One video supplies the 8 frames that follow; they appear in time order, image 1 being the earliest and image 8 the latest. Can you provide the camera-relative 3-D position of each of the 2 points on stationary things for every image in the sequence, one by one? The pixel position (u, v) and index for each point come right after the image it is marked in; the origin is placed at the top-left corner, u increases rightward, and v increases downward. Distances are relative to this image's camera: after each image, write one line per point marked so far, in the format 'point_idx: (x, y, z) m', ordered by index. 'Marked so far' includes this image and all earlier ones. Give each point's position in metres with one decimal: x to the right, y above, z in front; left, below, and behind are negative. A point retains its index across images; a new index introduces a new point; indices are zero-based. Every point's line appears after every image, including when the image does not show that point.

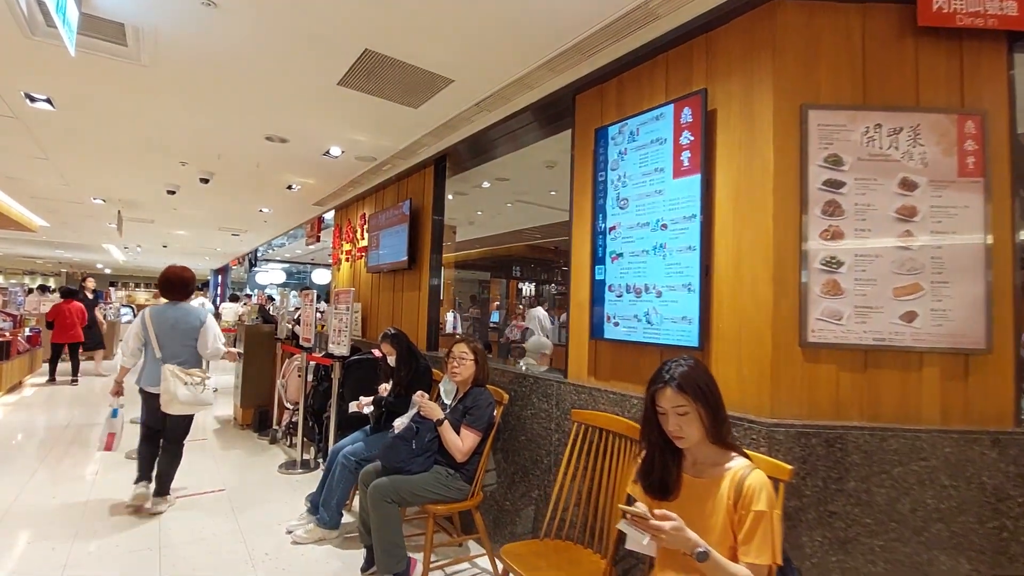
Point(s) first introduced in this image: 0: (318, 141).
0: (-1.5, +1.1, +3.9) m
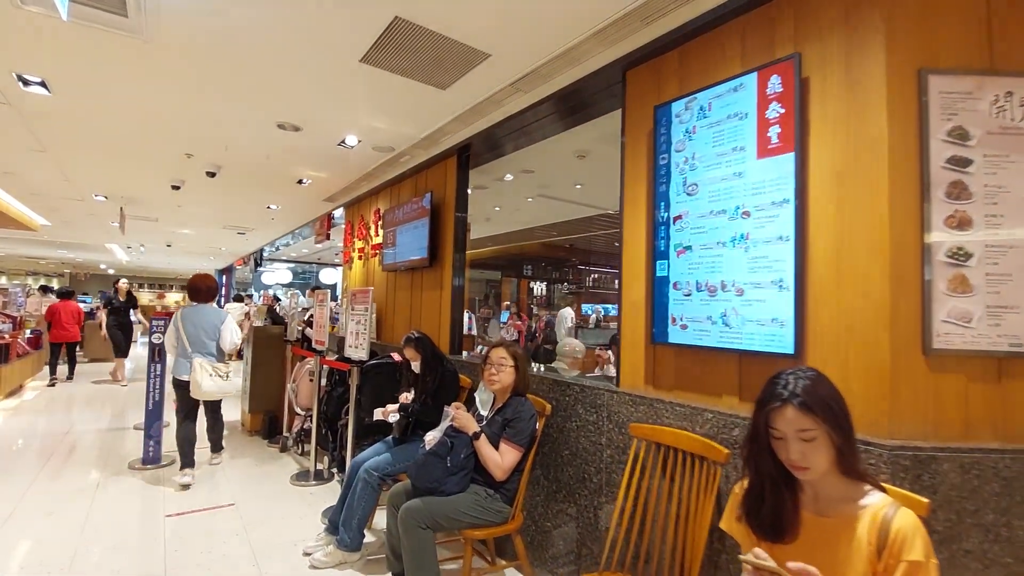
0: (-1.3, +1.1, +3.7) m
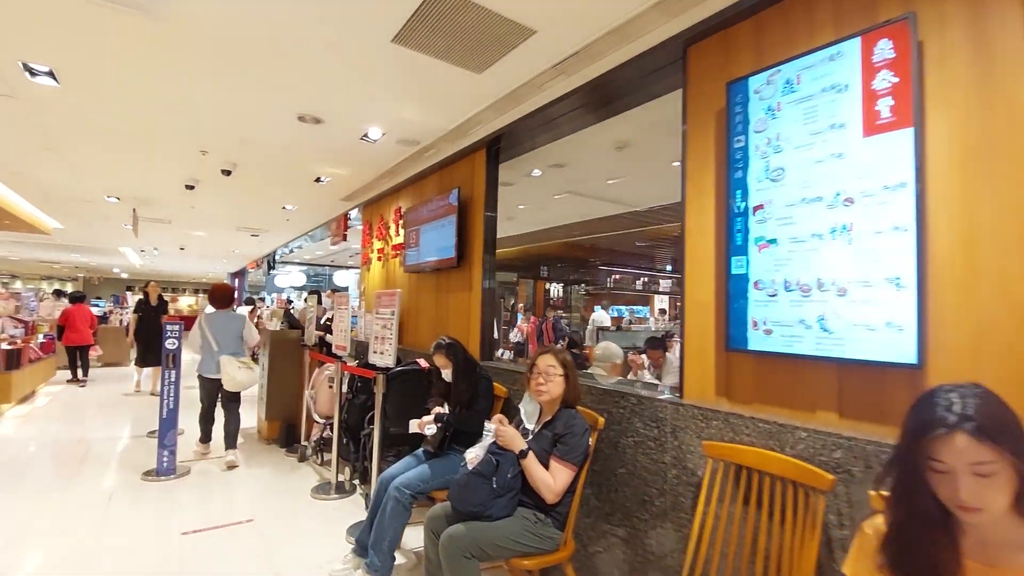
0: (-1.1, +1.1, +3.4) m
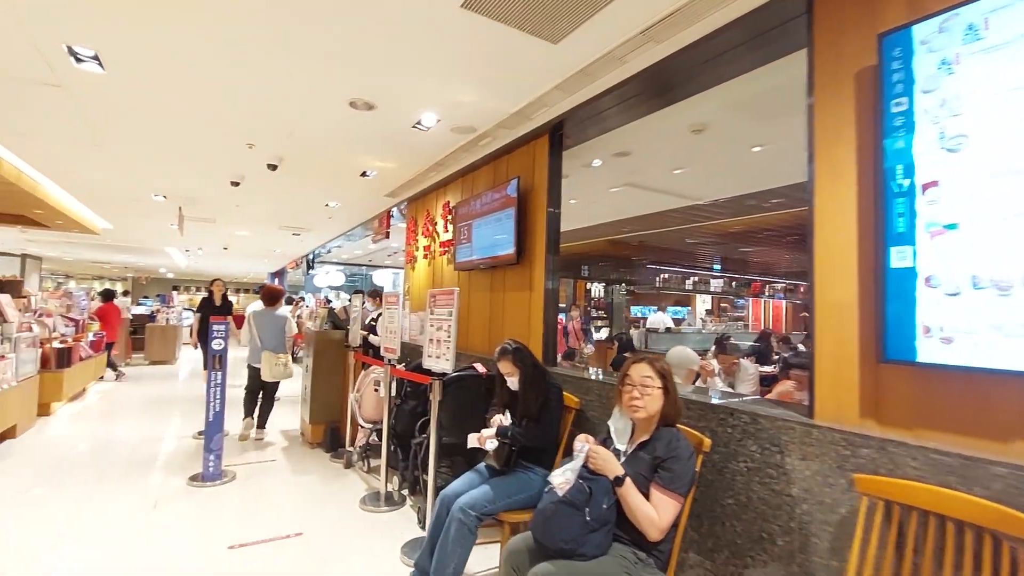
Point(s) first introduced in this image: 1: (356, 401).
0: (-0.6, +1.1, +3.2) m
1: (-1.4, -1.0, +4.6) m
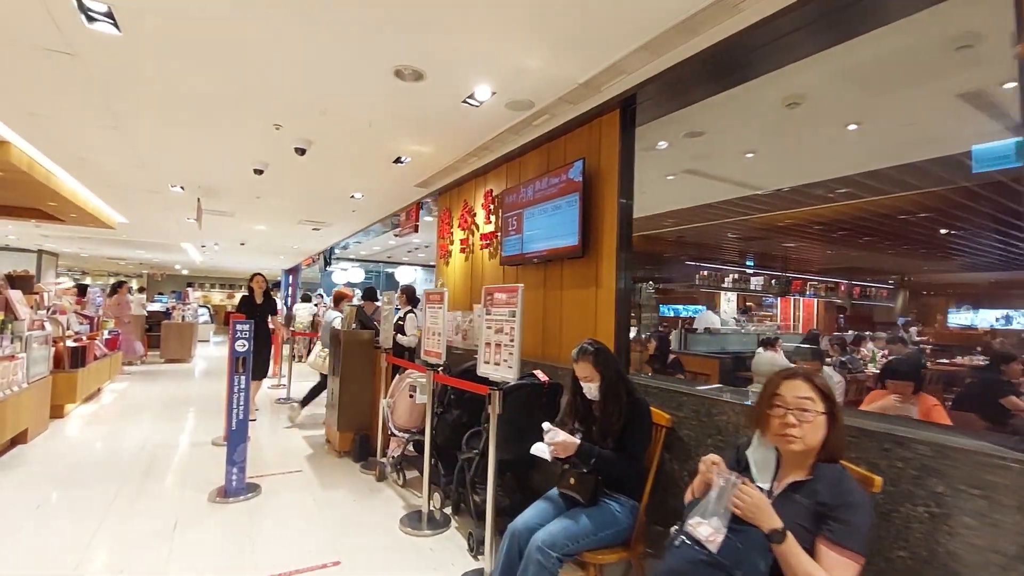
0: (-0.3, +1.2, +2.8) m
1: (-1.0, -1.0, +4.2) m
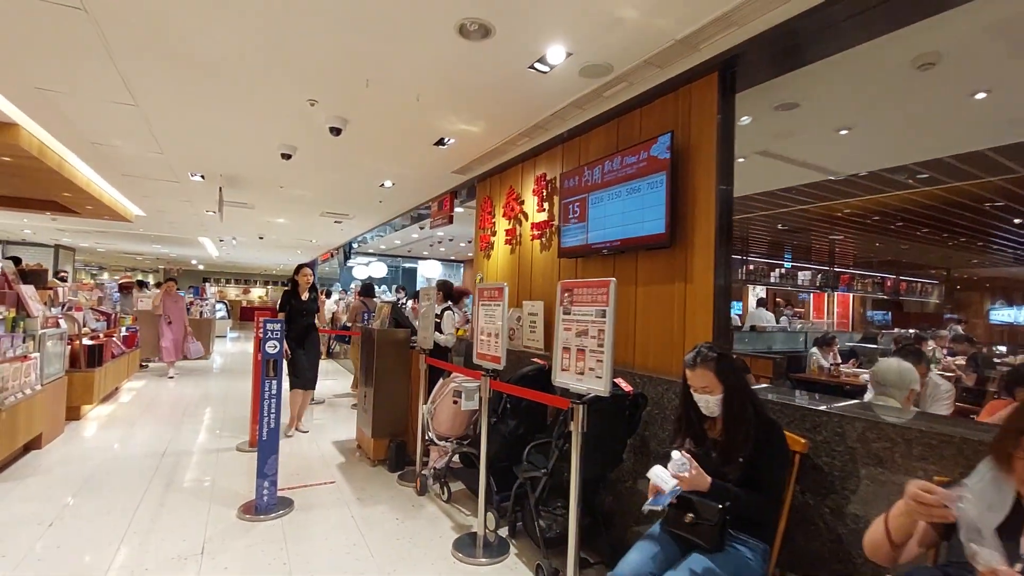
0: (+0.1, +1.2, +2.4) m
1: (-0.6, -1.0, +3.8) m
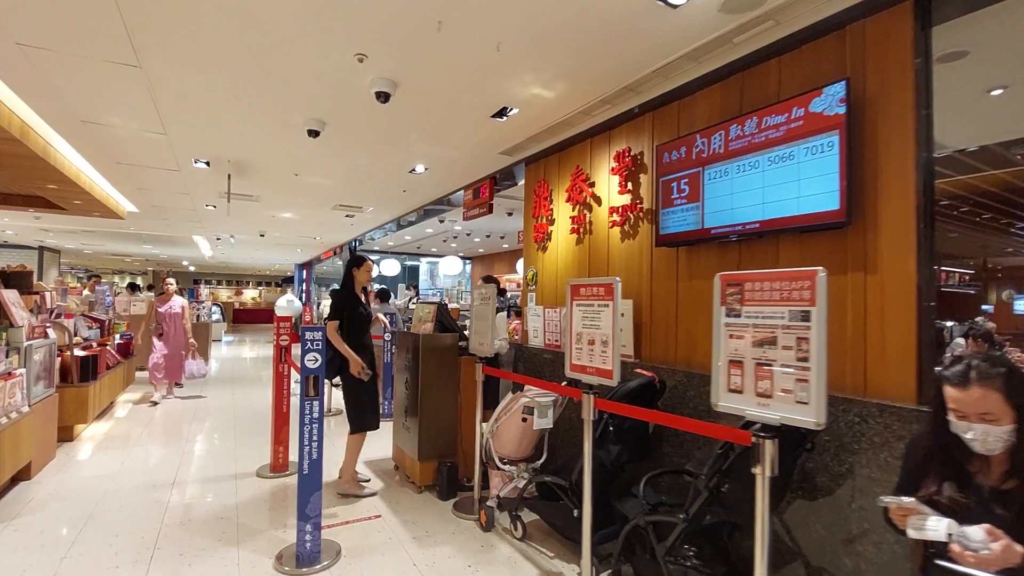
0: (+0.6, +1.2, +1.8) m
1: (-0.1, -0.9, +3.2) m
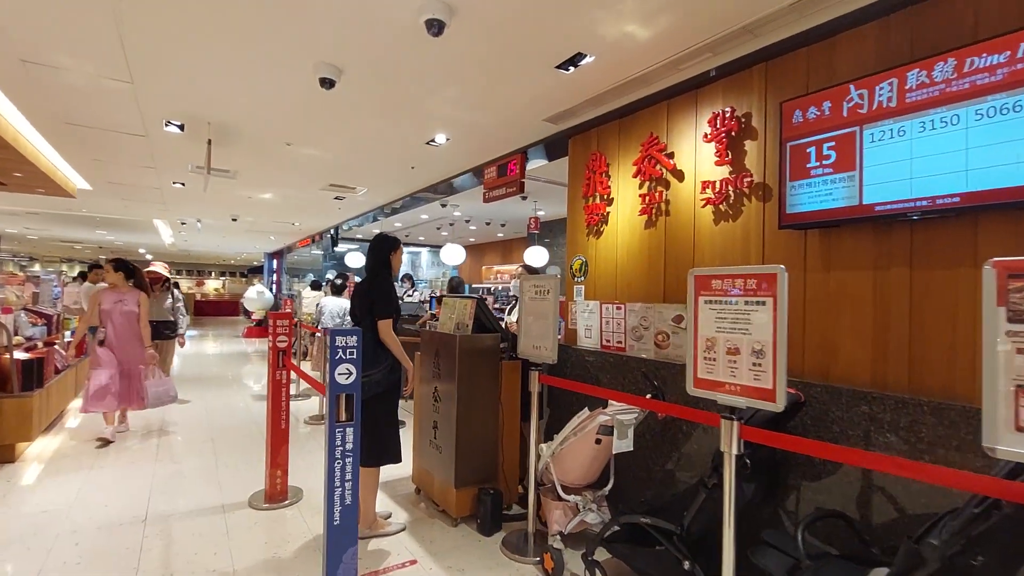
0: (+1.1, +1.2, +1.2) m
1: (+0.3, -0.9, +2.6) m
